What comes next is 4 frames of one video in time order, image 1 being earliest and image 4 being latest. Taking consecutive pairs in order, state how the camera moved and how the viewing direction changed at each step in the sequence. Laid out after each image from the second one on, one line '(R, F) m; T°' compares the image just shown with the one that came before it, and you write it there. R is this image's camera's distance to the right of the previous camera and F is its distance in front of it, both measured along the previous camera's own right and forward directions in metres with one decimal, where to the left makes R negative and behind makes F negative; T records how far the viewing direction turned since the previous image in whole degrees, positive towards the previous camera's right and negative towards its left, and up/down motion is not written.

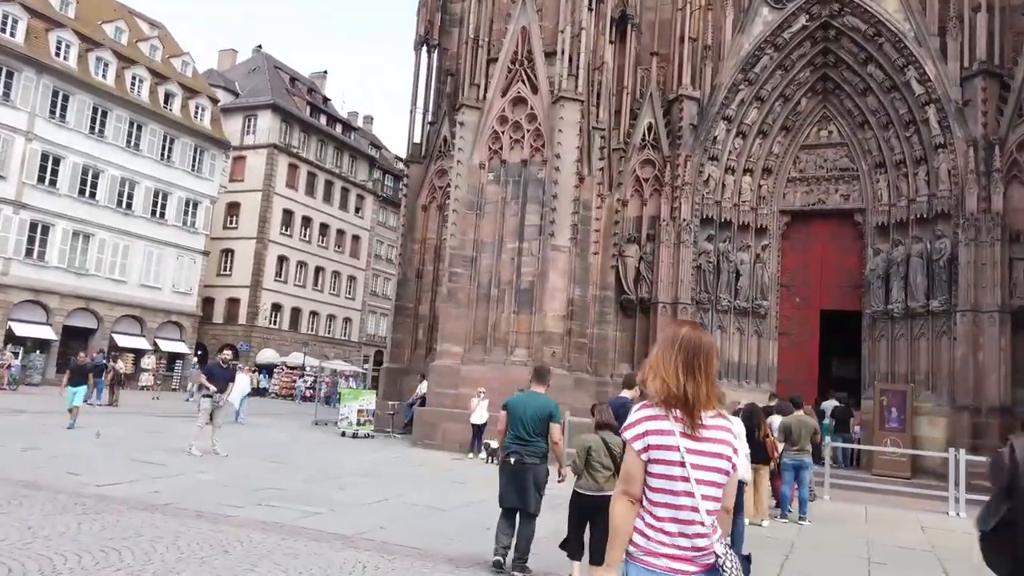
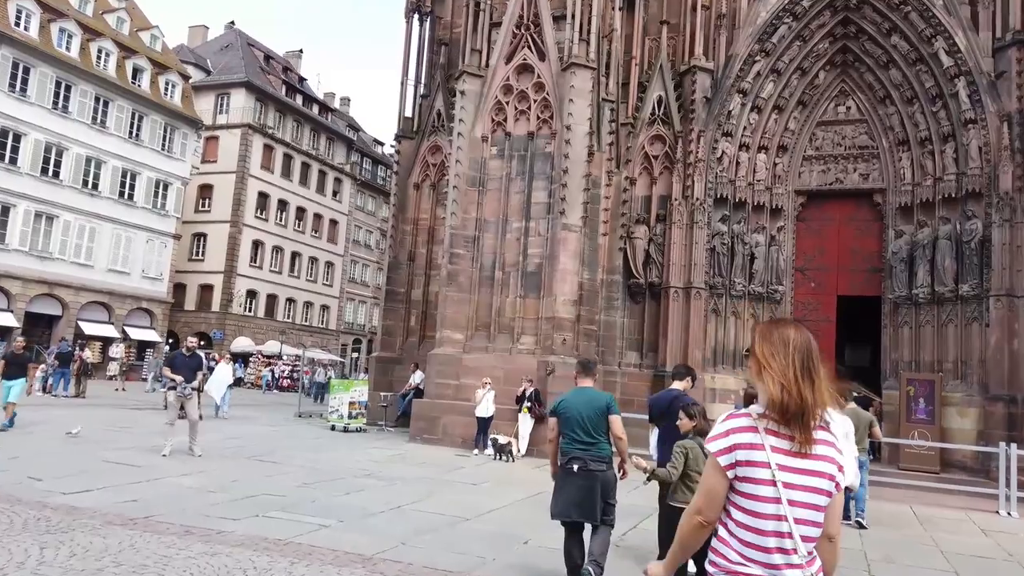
(-0.6, +1.1) m; +2°
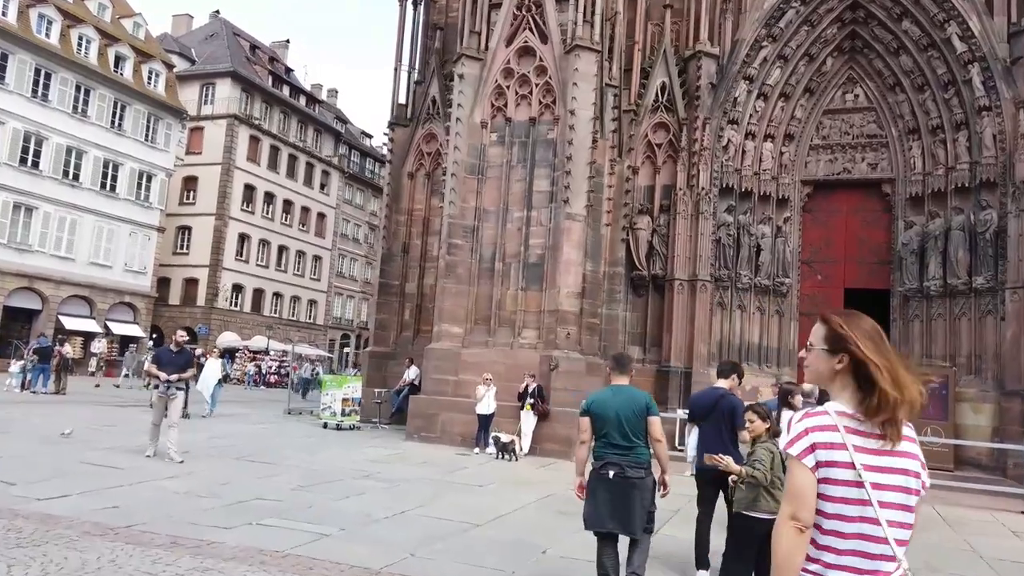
(-0.3, +0.6) m; +1°
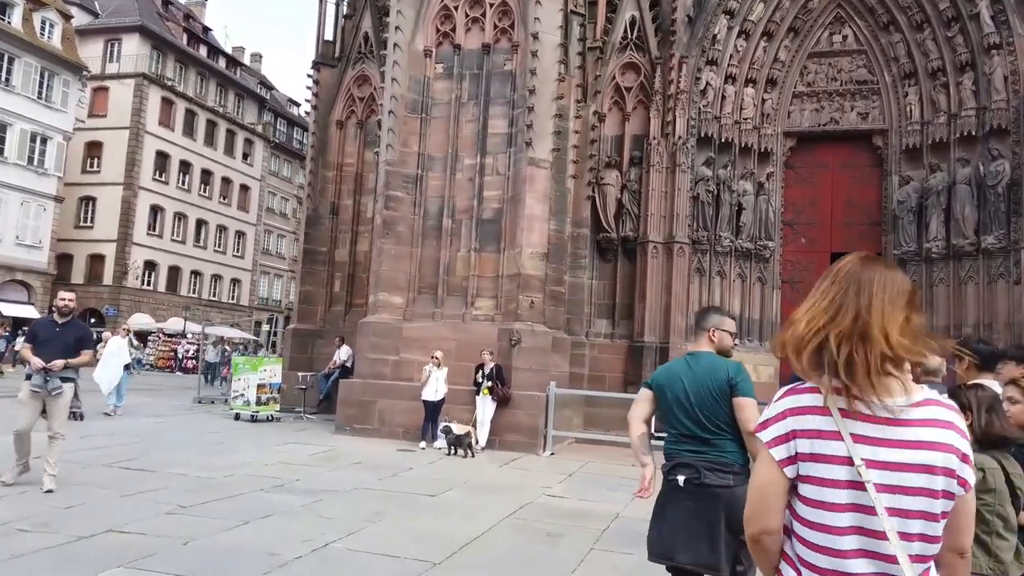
(-0.2, +2.2) m; +5°
